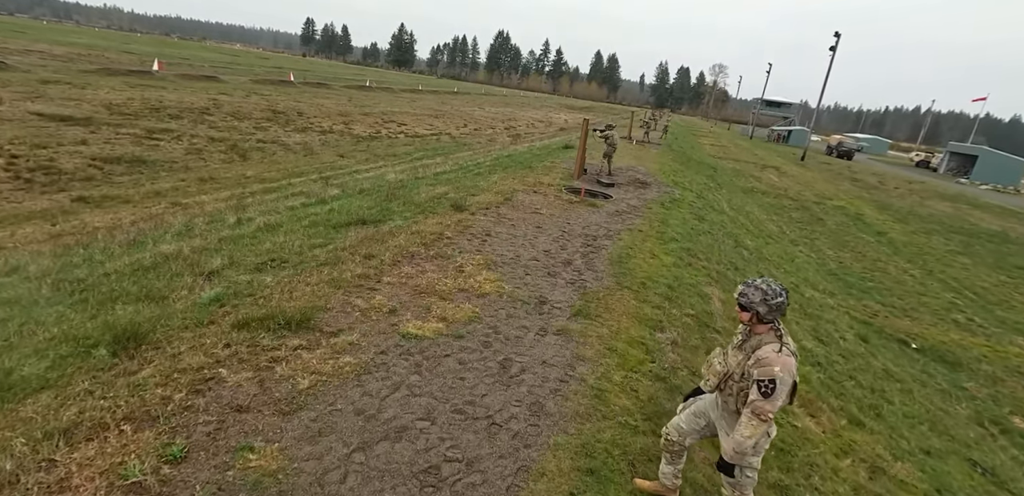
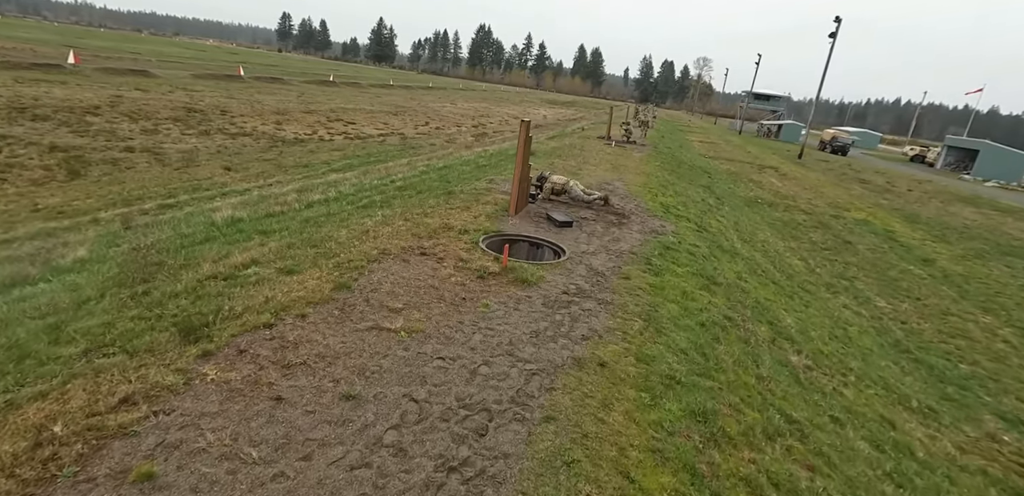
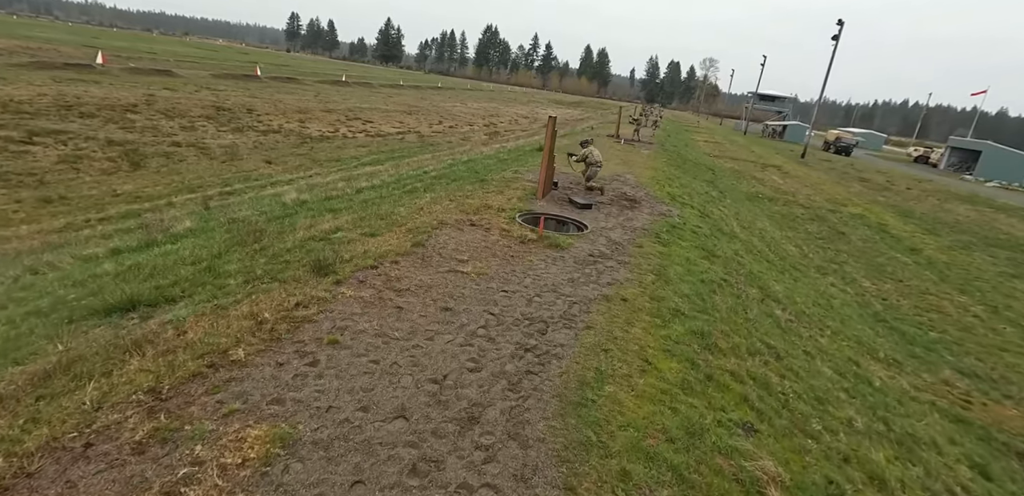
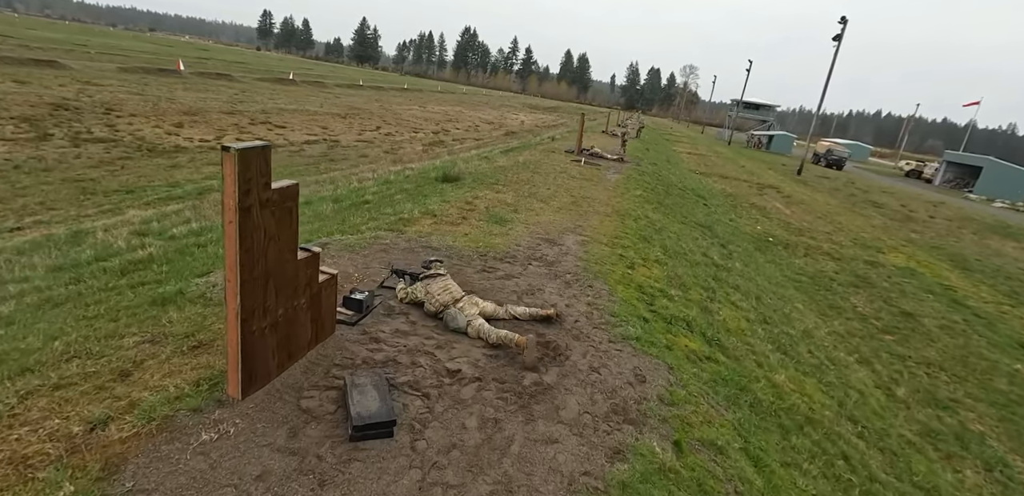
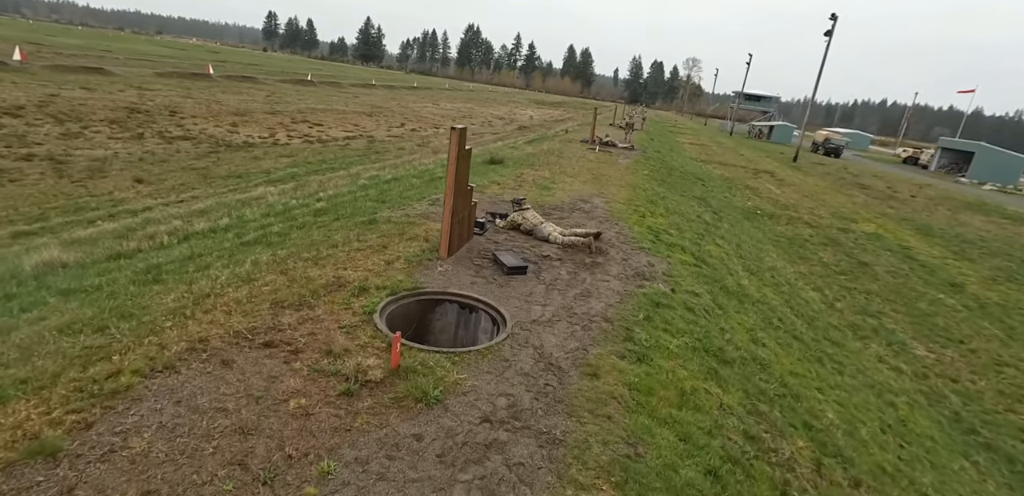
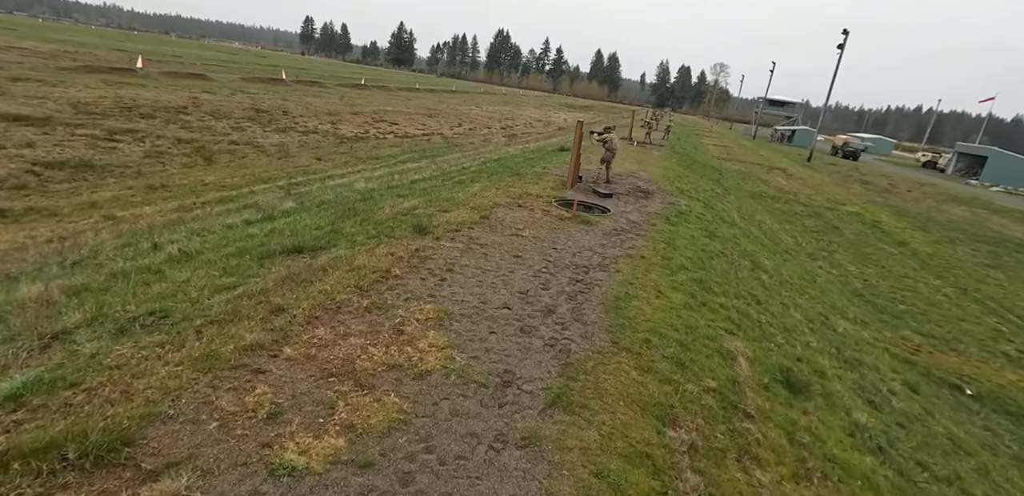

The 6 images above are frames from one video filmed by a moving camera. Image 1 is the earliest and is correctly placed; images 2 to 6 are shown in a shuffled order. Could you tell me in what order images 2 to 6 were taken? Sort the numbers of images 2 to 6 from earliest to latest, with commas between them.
6, 3, 2, 5, 4
